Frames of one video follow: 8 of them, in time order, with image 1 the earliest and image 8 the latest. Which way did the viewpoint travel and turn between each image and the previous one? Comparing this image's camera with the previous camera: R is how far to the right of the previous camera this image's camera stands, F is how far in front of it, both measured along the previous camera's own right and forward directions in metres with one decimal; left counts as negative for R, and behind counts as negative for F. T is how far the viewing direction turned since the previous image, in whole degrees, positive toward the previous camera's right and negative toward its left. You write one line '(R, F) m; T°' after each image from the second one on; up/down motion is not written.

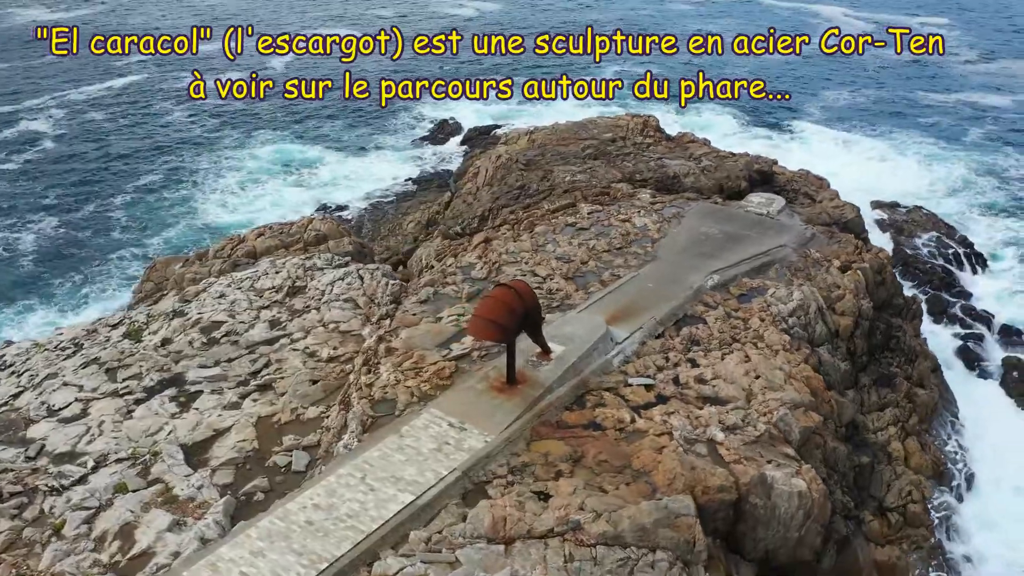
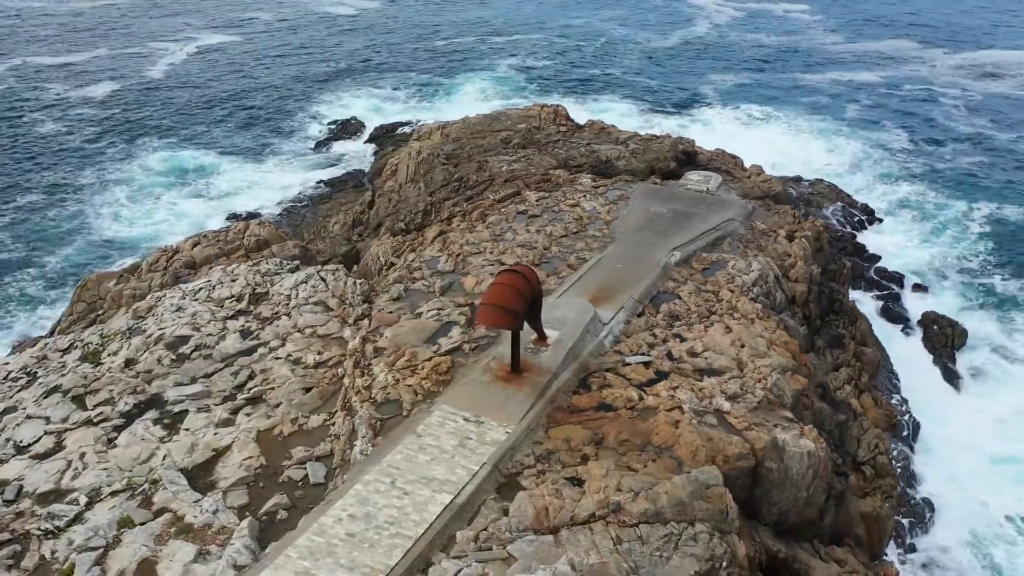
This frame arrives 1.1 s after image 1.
(-1.4, +0.4) m; +8°
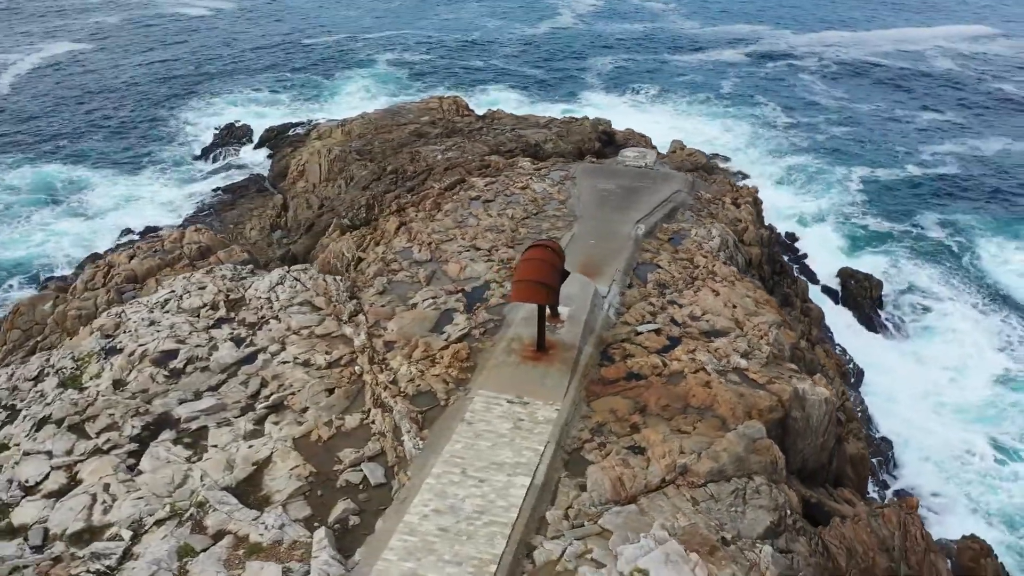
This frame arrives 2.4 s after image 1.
(-1.9, +0.4) m; +9°
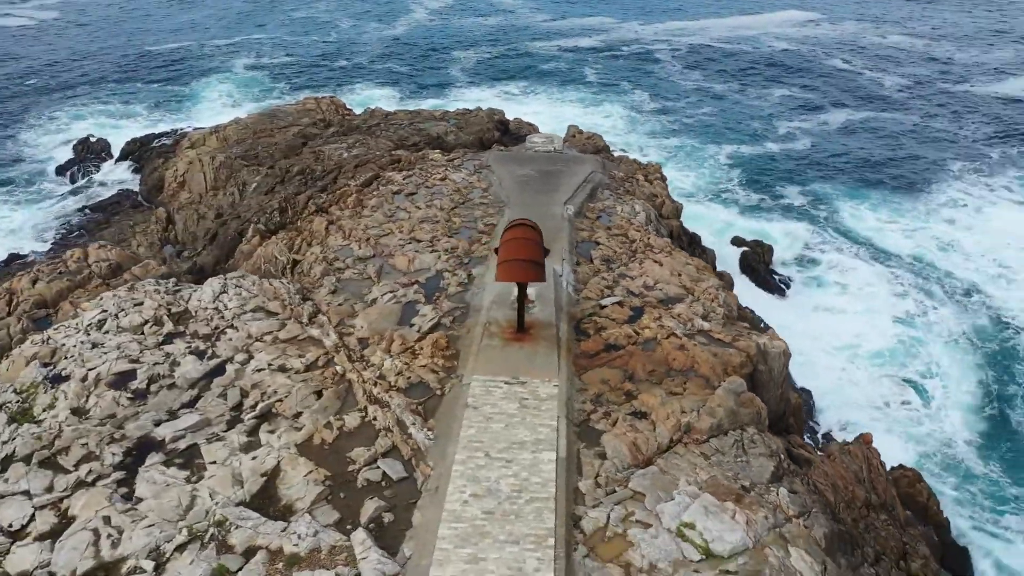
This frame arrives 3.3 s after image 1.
(-1.4, +0.2) m; +10°
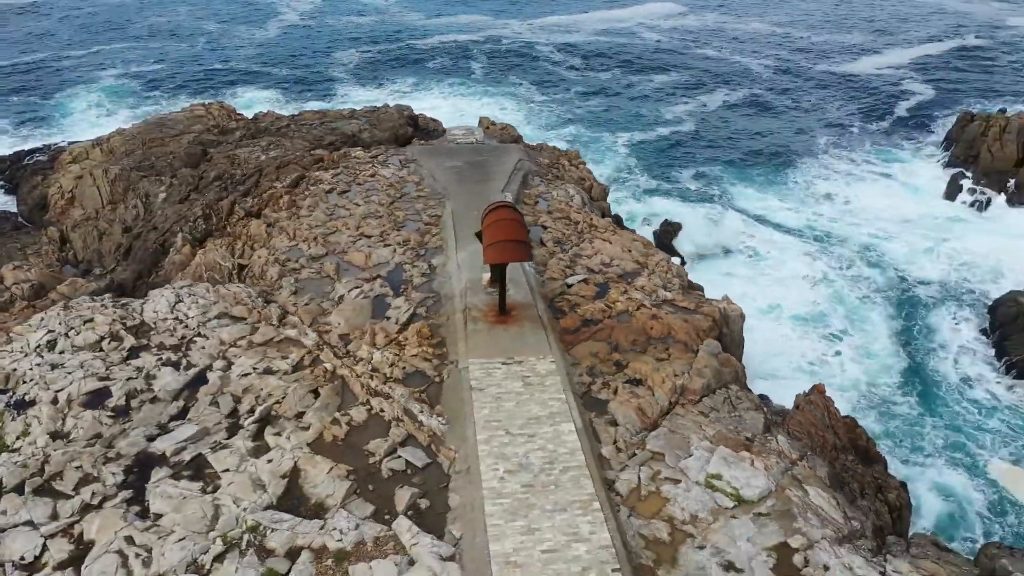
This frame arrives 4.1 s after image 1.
(-1.3, 0.0) m; +8°
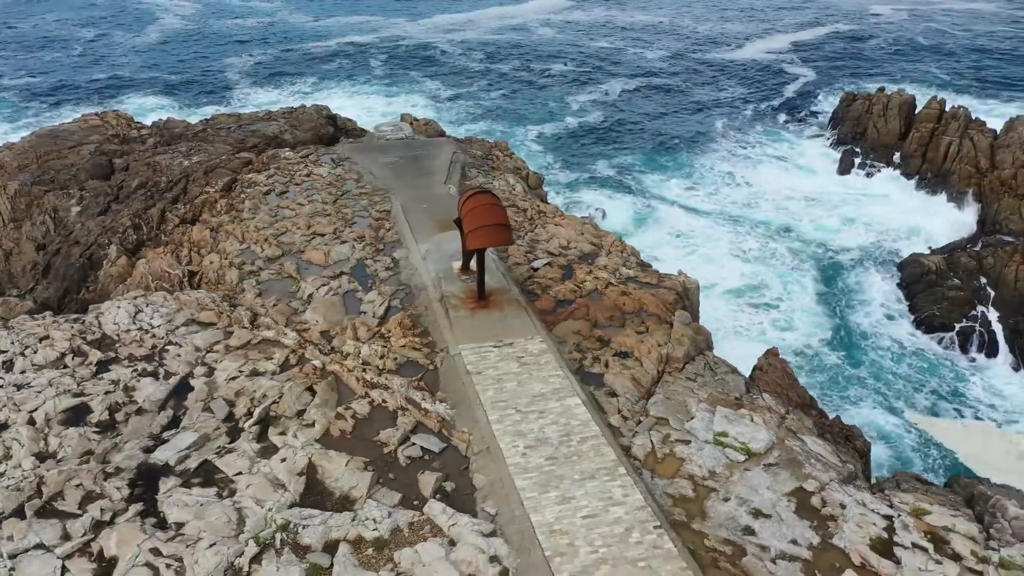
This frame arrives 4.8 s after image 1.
(-1.0, 0.0) m; +7°
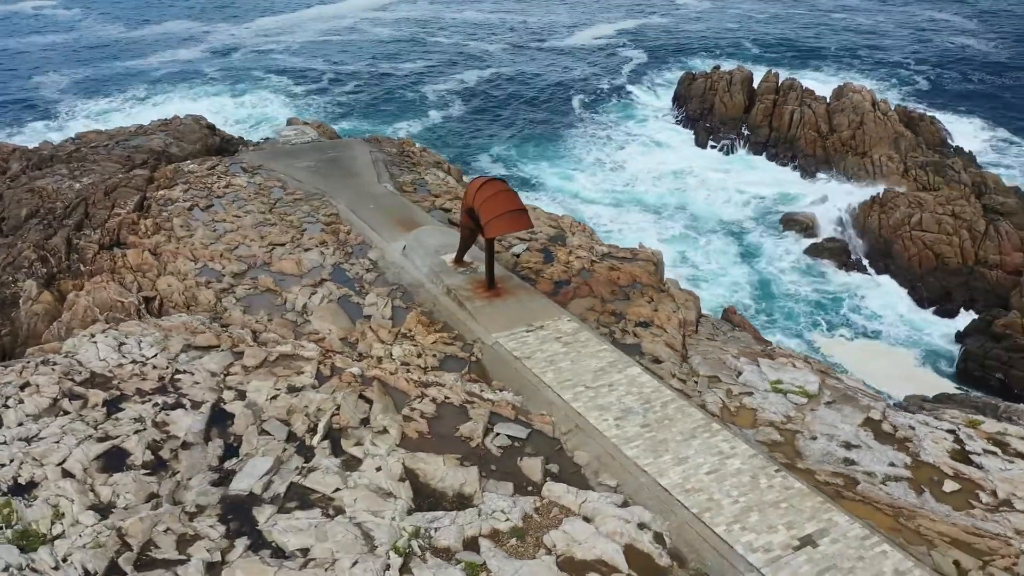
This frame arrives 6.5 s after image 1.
(-2.3, +0.2) m; +12°
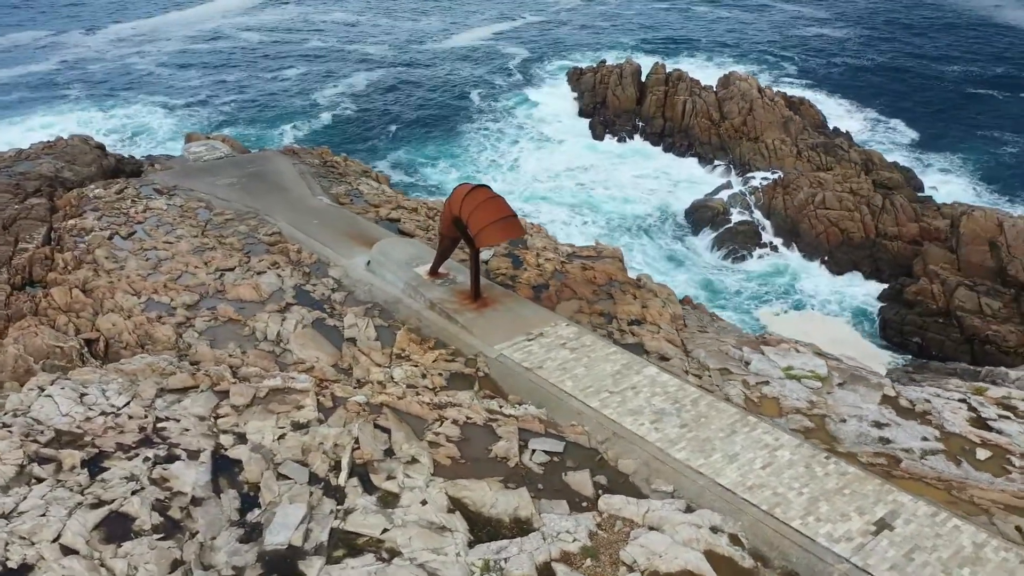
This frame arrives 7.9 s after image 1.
(-1.3, +0.4) m; +9°
